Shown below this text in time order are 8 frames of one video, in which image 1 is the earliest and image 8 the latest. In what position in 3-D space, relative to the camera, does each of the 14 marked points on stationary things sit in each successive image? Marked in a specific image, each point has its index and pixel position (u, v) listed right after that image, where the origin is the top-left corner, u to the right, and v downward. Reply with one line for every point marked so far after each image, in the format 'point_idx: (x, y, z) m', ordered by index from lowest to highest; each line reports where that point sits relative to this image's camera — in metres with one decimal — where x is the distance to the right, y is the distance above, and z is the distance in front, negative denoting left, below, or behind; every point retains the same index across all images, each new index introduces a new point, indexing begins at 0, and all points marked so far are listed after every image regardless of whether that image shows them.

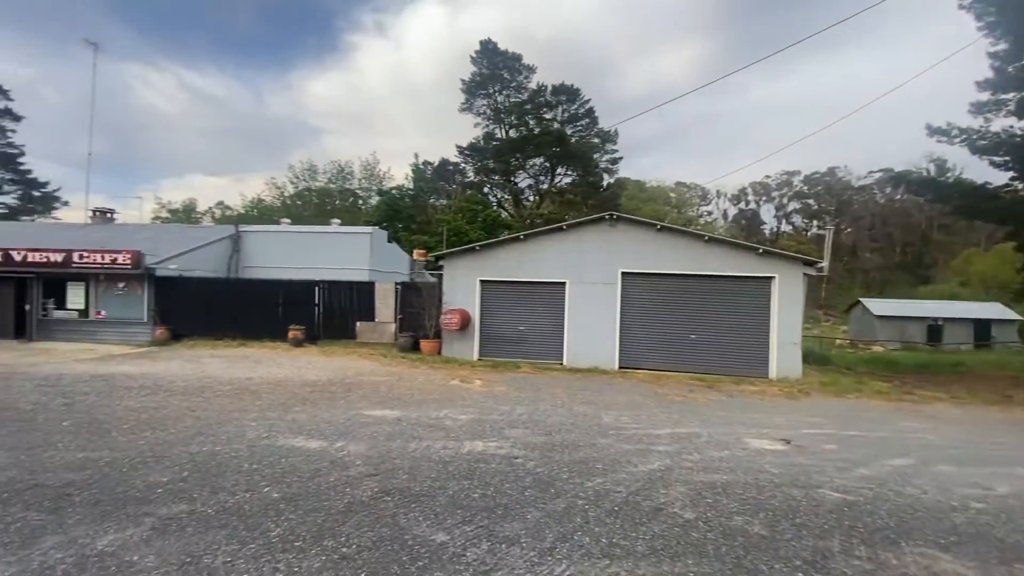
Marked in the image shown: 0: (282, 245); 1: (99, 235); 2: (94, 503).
0: (-8.7, +1.6, +18.0) m
1: (-15.5, +2.0, +18.0) m
2: (-3.2, -1.7, +3.7) m
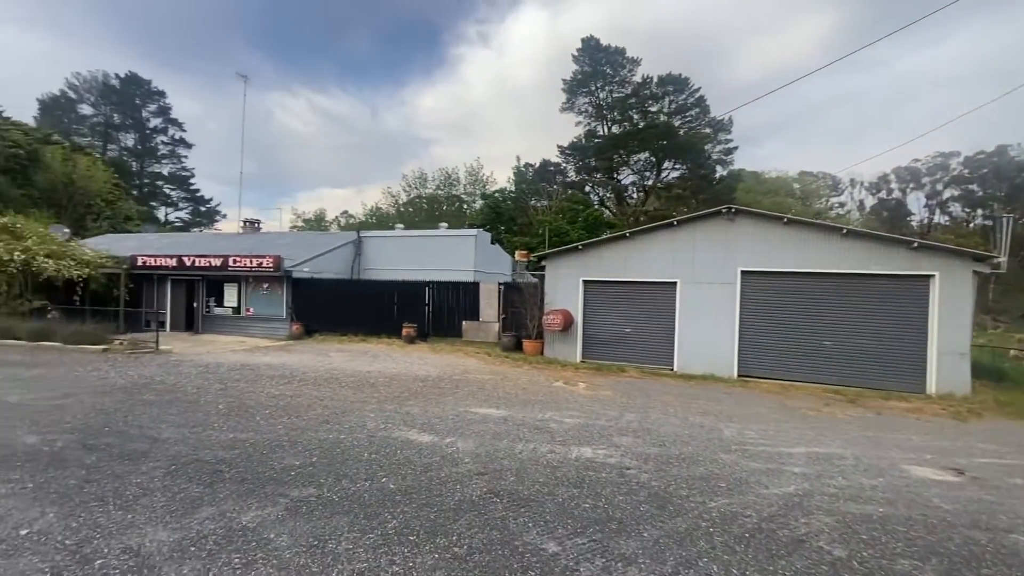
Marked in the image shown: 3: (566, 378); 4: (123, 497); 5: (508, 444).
0: (-4.7, +1.6, +19.3) m
1: (-11.3, +2.0, +20.6) m
2: (-2.3, -1.6, +4.1) m
3: (+1.1, -1.9, +10.2) m
4: (-3.0, -1.6, +3.7) m
5: (0.0, -1.7, +5.3) m
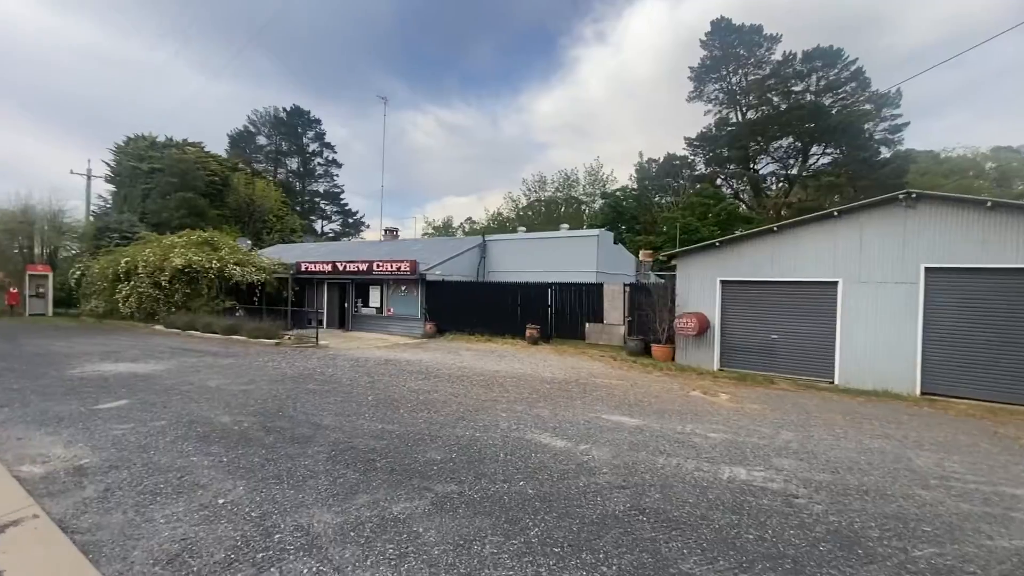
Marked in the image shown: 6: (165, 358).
0: (+0.3, +1.5, +19.6) m
1: (-5.8, +1.9, +22.6) m
2: (-1.1, -1.7, +4.3) m
3: (+3.7, -1.9, +9.4) m
4: (-1.9, -1.6, +4.2) m
5: (+1.4, -1.7, +4.9) m
6: (-7.7, -1.5, +10.6) m
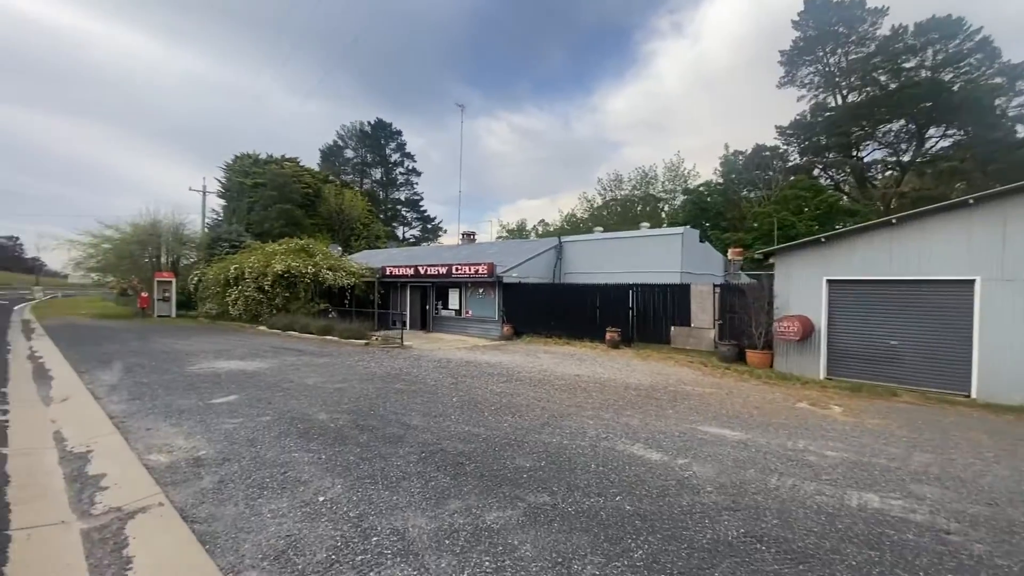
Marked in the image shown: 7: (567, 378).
0: (+3.4, +1.4, +19.2) m
1: (-2.2, +1.7, +23.0) m
2: (-0.3, -1.7, +4.2) m
3: (+5.3, -1.9, +8.5) m
4: (-1.1, -1.7, +4.2) m
5: (+2.3, -1.7, +4.5) m
6: (-5.9, -1.6, +11.5) m
7: (+1.1, -1.7, +9.2) m
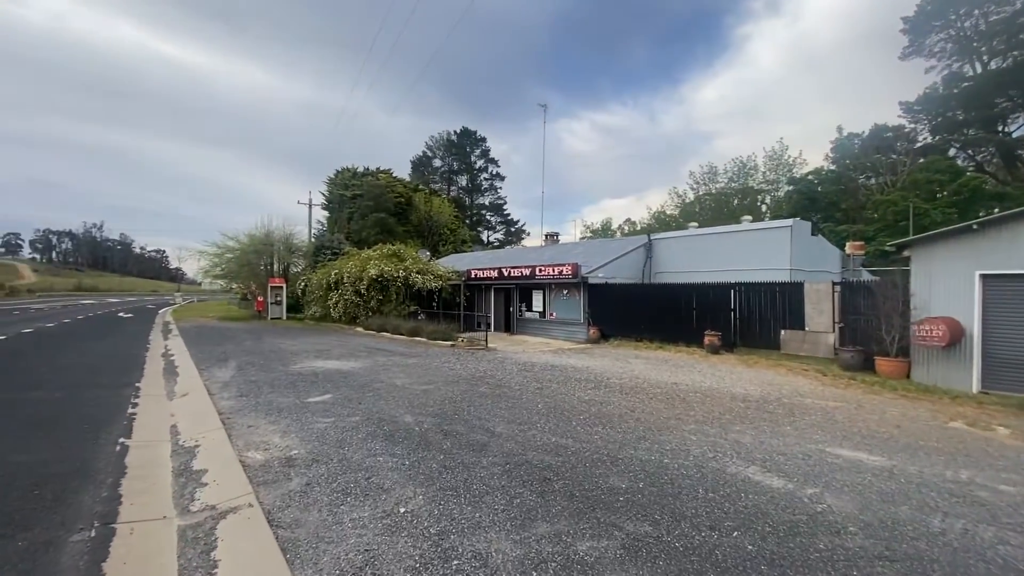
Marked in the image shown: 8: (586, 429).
0: (+6.7, +1.4, +17.9) m
1: (+1.8, +1.6, +22.7) m
2: (+0.5, -1.7, +3.8) m
3: (+6.7, -1.9, +7.0) m
4: (-0.3, -1.7, +3.9) m
5: (+3.0, -1.7, +3.6) m
6: (-3.8, -1.7, +11.9) m
7: (+2.6, -1.7, +8.4) m
8: (+0.9, -1.7, +5.7) m
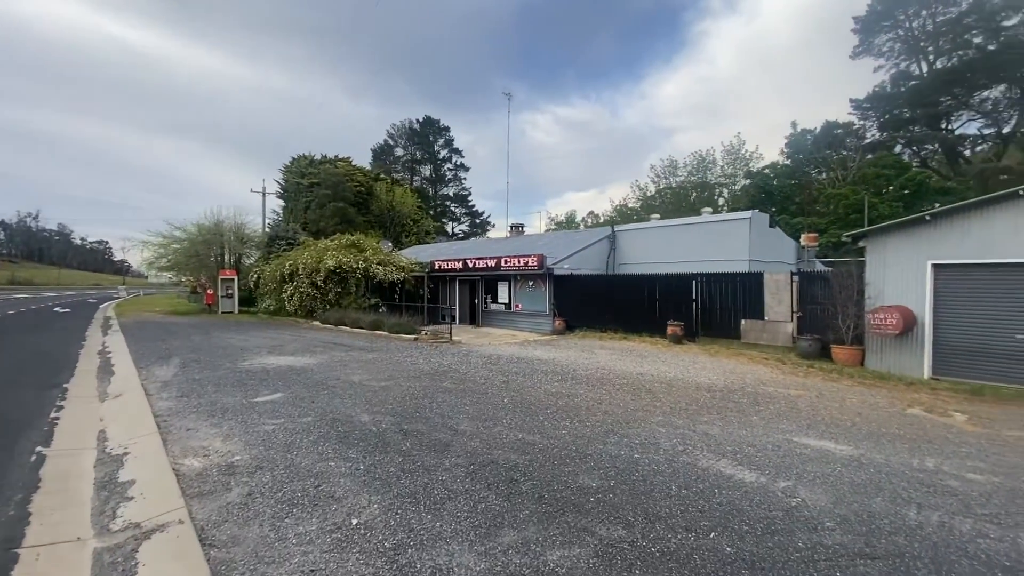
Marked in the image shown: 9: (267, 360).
0: (+5.3, +1.8, +18.0) m
1: (+0.2, +2.0, +22.4) m
2: (+0.2, -1.6, +3.6) m
3: (+6.2, -1.7, +7.2) m
4: (-0.6, -1.6, +3.6) m
5: (+2.8, -1.6, +3.5) m
6: (-4.6, -1.5, +11.4) m
7: (+2.0, -1.5, +8.3) m
8: (+0.5, -1.6, +5.5) m
9: (-5.2, -1.5, +10.1) m
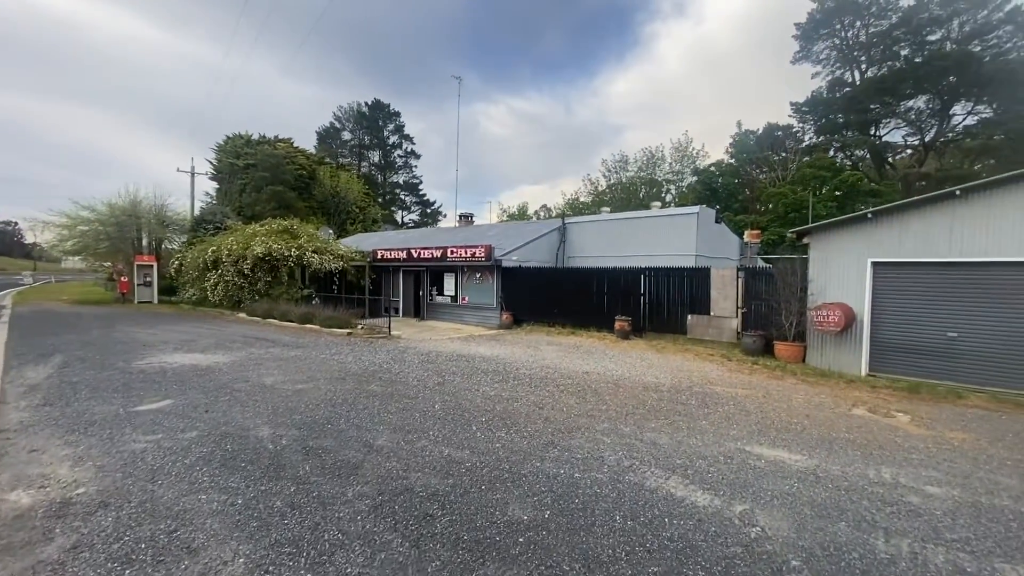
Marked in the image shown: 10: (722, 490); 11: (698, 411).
0: (+3.4, +2.0, +17.7) m
1: (-2.2, +2.4, +21.6) m
2: (-0.3, -1.5, +2.9) m
3: (+5.2, -1.7, +7.1) m
4: (-1.1, -1.5, +2.8) m
5: (+2.2, -1.6, +3.1) m
6: (-5.9, -1.3, +10.2) m
7: (+1.0, -1.4, +7.8) m
8: (-0.3, -1.5, +4.8) m
9: (-6.4, -1.3, +8.9) m
10: (+1.6, -1.6, +3.7) m
11: (+2.4, -1.6, +6.1) m
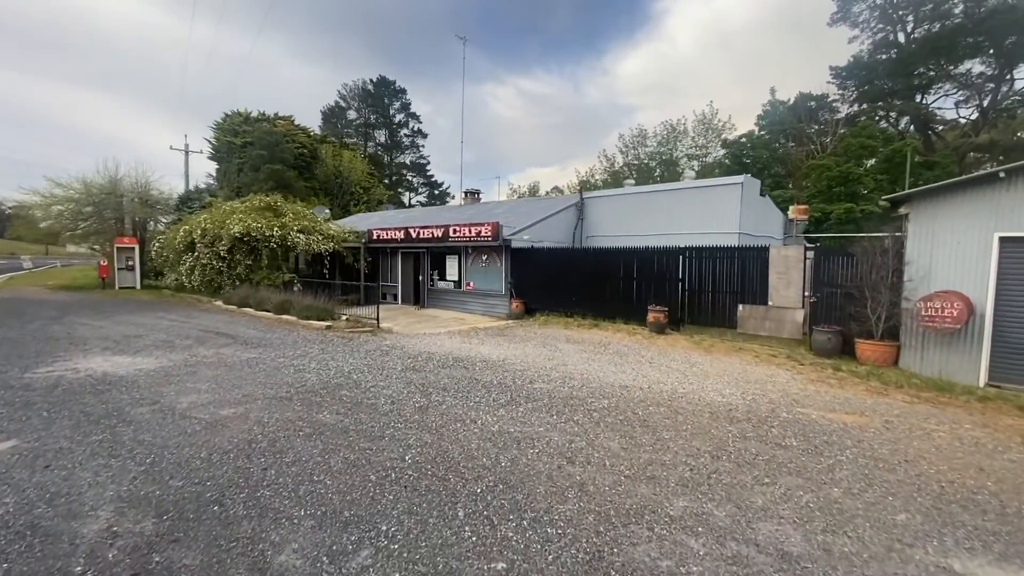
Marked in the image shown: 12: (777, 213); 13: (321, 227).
0: (+3.7, +2.5, +15.4) m
1: (-1.7, +3.1, +19.4) m
2: (-0.3, -1.5, +0.8) m
3: (+5.3, -1.5, +4.9) m
4: (-1.1, -1.5, +0.8) m
5: (+2.3, -1.6, +1.0) m
6: (-5.7, -1.0, +8.2) m
7: (+1.2, -1.2, +5.7) m
8: (-0.2, -1.4, +2.7) m
9: (-6.2, -1.1, +6.9) m
10: (+1.7, -1.5, +1.6) m
11: (+2.5, -1.4, +4.0) m
12: (+8.5, +2.4, +15.4) m
13: (-6.6, +2.1, +16.6) m
